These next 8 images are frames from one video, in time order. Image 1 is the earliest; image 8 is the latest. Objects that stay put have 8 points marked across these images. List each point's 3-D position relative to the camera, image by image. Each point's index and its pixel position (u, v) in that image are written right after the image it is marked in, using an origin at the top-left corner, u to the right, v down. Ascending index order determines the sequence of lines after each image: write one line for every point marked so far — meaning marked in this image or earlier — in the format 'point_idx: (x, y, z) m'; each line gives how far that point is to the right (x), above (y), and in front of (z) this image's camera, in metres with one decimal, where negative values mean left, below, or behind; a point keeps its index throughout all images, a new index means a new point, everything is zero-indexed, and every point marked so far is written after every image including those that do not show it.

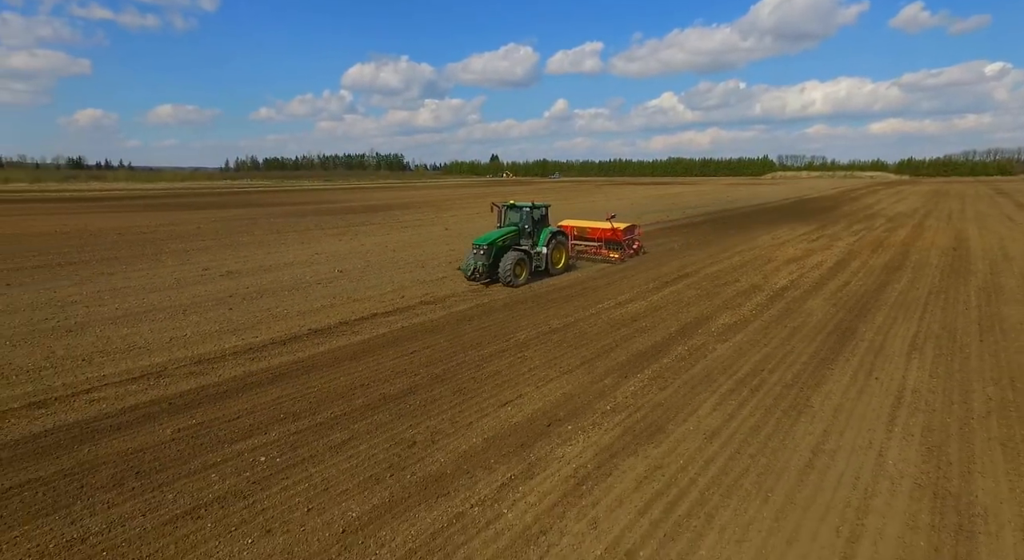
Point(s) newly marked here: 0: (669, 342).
0: (+2.1, -1.0, +7.8) m
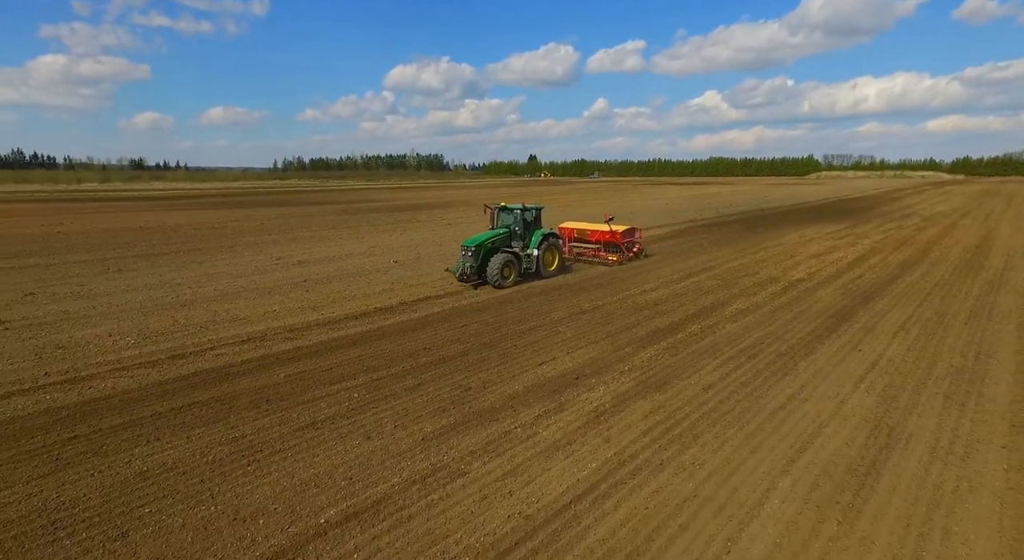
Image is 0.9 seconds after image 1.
0: (+2.8, -0.8, +9.1) m
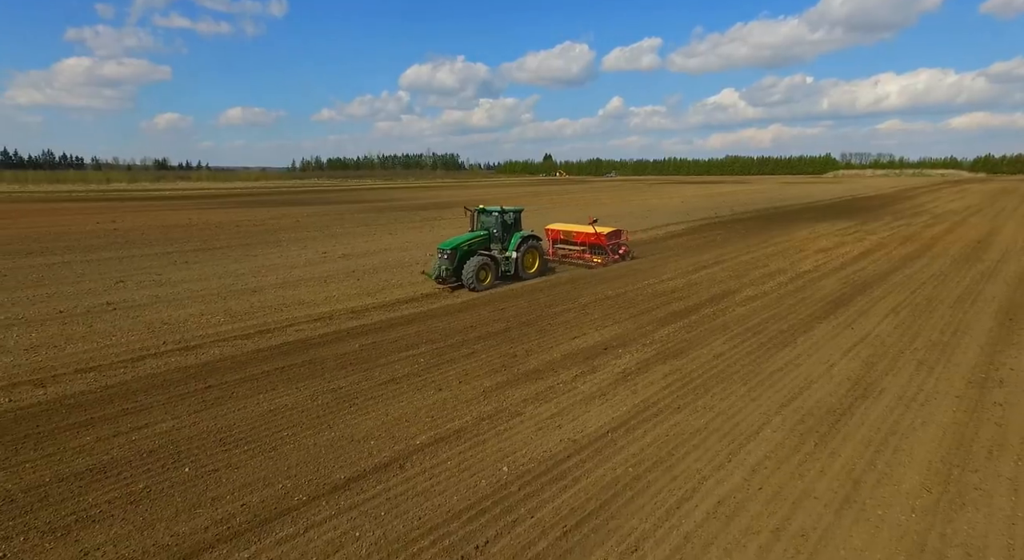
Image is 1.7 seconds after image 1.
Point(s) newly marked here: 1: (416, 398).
0: (+3.4, -0.6, +10.2) m
1: (-1.2, -1.5, +6.5) m
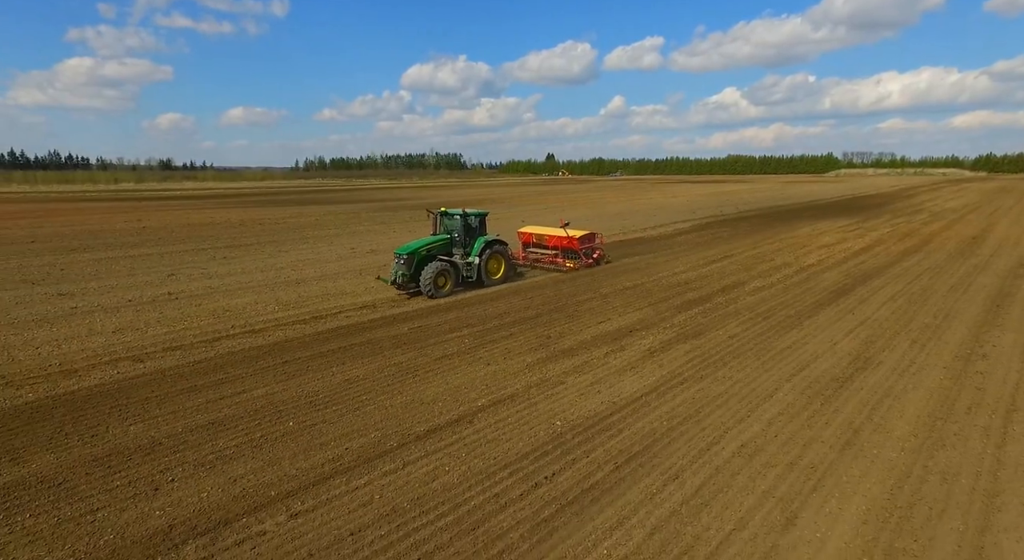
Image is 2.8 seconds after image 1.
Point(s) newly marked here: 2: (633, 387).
0: (+4.0, -0.4, +11.1) m
1: (-0.6, -1.3, +7.4) m
2: (+1.5, -1.4, +6.7) m
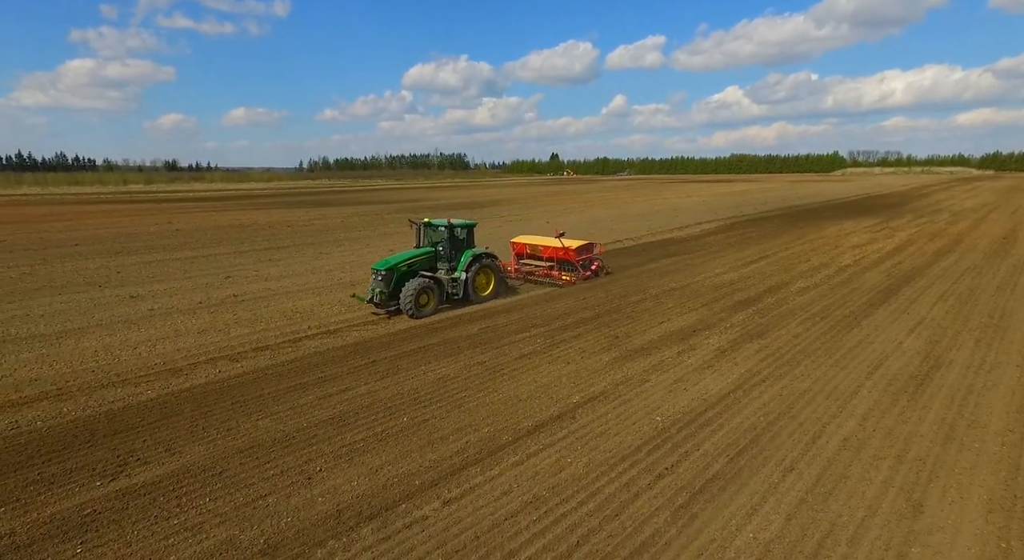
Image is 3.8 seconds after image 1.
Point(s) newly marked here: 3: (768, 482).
0: (+5.2, -0.4, +11.4) m
1: (+0.6, -1.3, +7.7) m
2: (+2.7, -1.4, +7.0) m
3: (+2.3, -1.8, +4.7) m
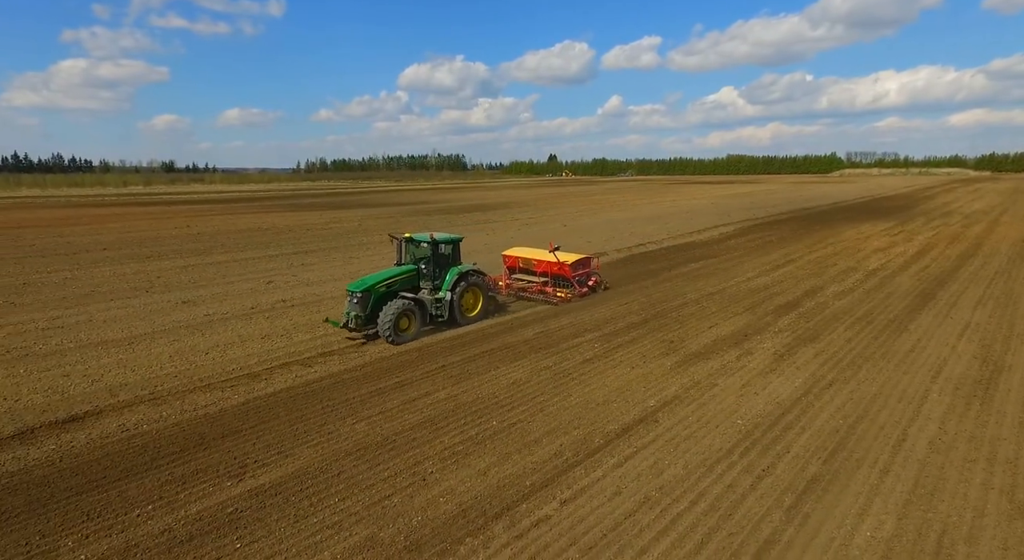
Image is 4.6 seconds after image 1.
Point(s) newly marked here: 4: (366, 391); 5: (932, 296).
0: (+6.2, -0.5, +11.6) m
1: (+1.6, -1.4, +7.9) m
2: (+3.8, -1.5, +7.2) m
3: (+3.4, -1.9, +4.9) m
4: (-2.0, -1.5, +7.1) m
5: (+9.4, -0.4, +11.7) m
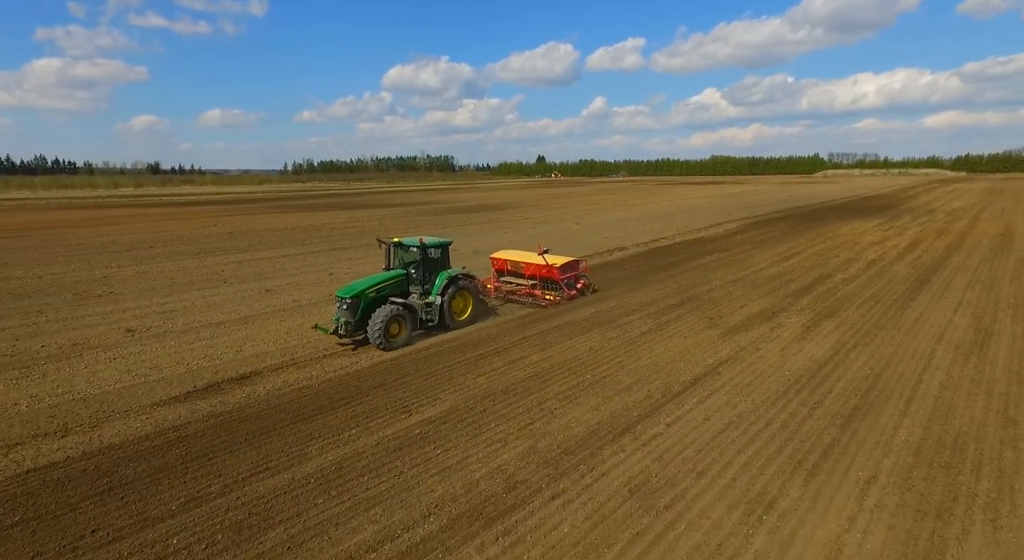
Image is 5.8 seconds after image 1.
0: (+7.4, -0.2, +13.2) m
1: (+2.9, -1.1, +9.4) m
2: (+5.1, -1.2, +8.7) m
3: (+4.7, -1.6, +6.5) m
4: (-0.7, -1.2, +8.5) m
5: (+10.6, 0.0, +13.4) m
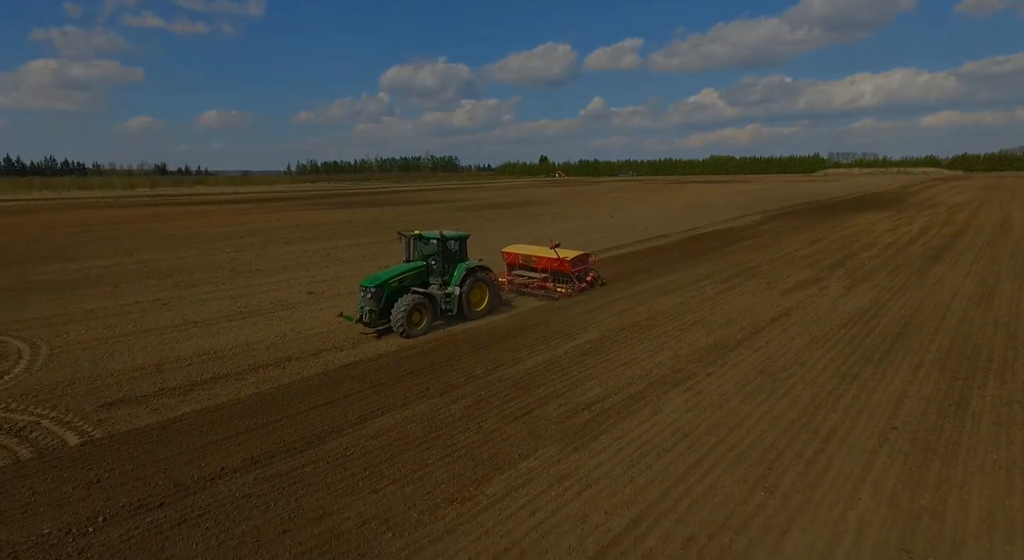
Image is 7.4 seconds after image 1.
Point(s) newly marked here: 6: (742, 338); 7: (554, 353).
0: (+9.7, +0.5, +15.6) m
1: (+5.2, -0.4, +11.8) m
2: (+7.4, -0.5, +11.1) m
3: (+7.1, -0.9, +8.9) m
4: (+1.6, -0.6, +10.9) m
5: (+12.9, +0.7, +15.8) m
6: (+4.0, -1.0, +9.1) m
7: (+0.7, -1.1, +8.1) m
